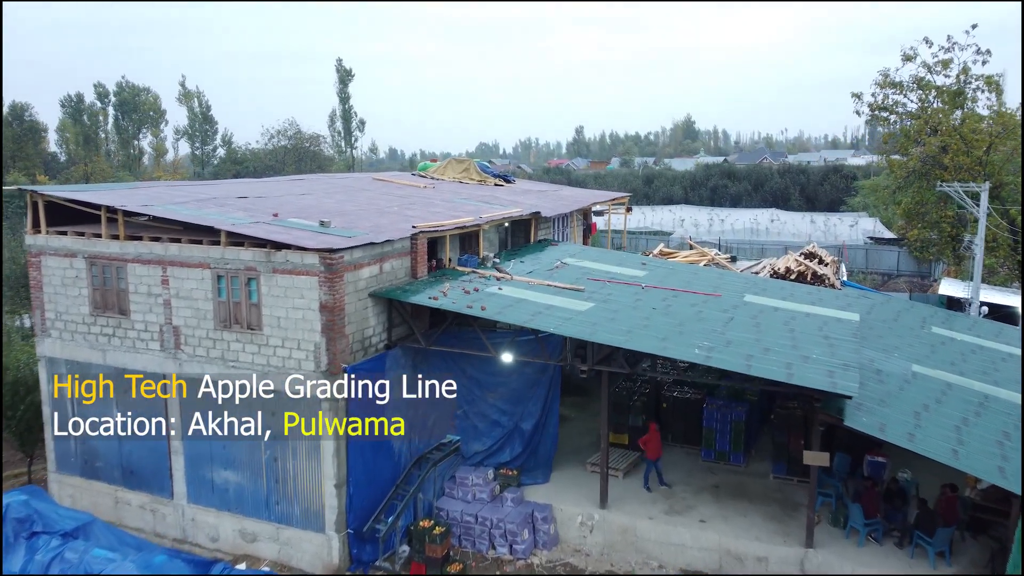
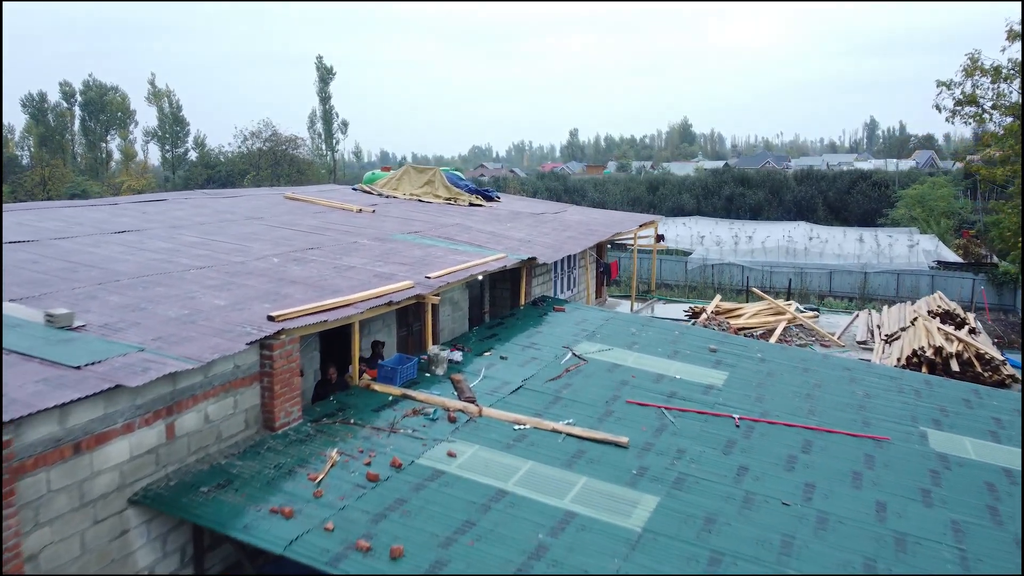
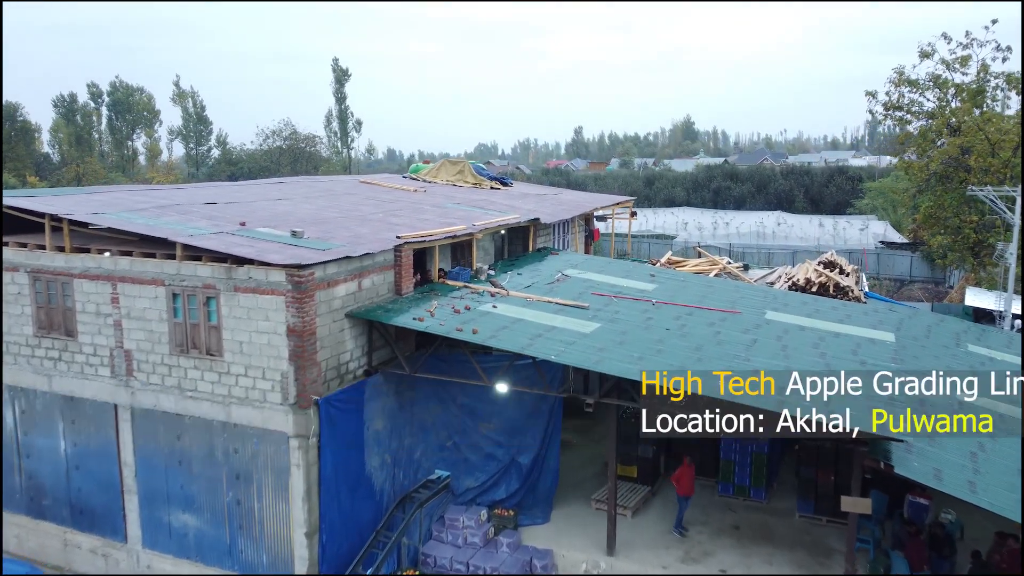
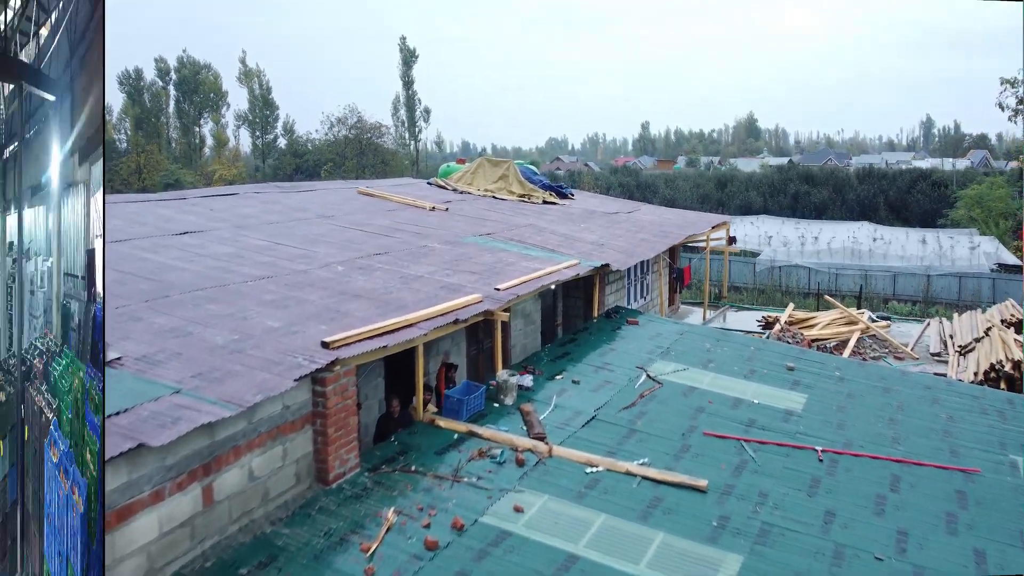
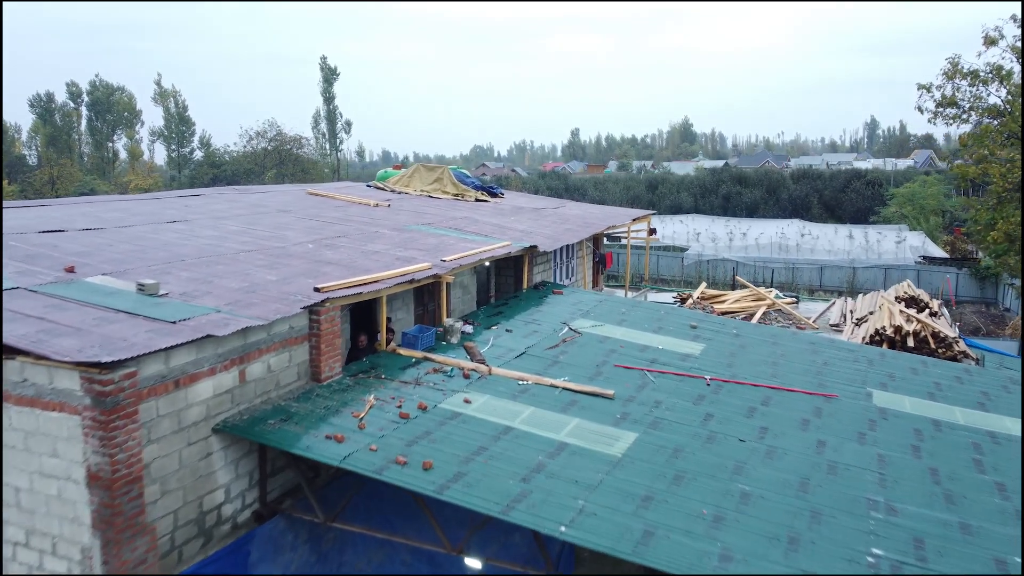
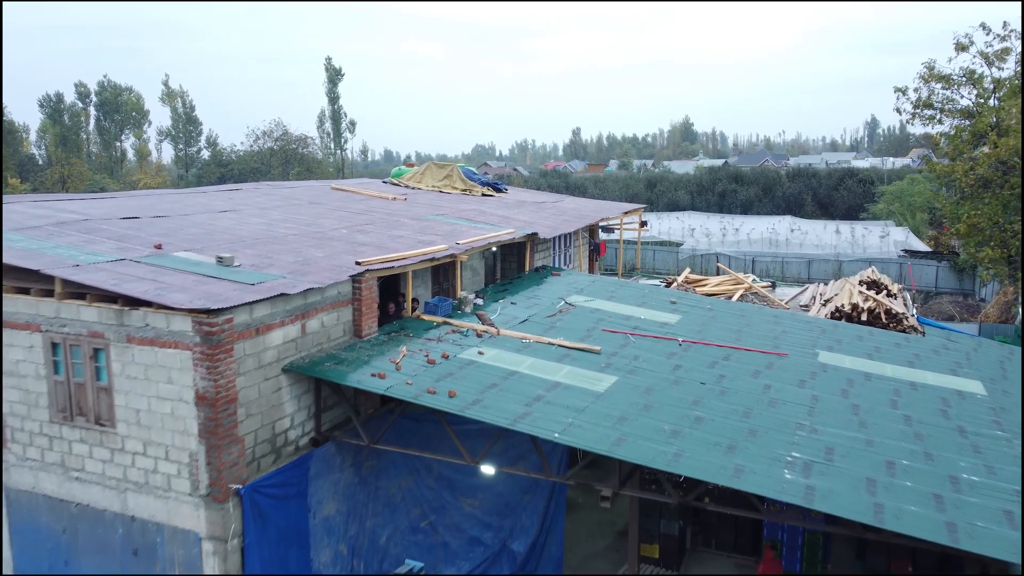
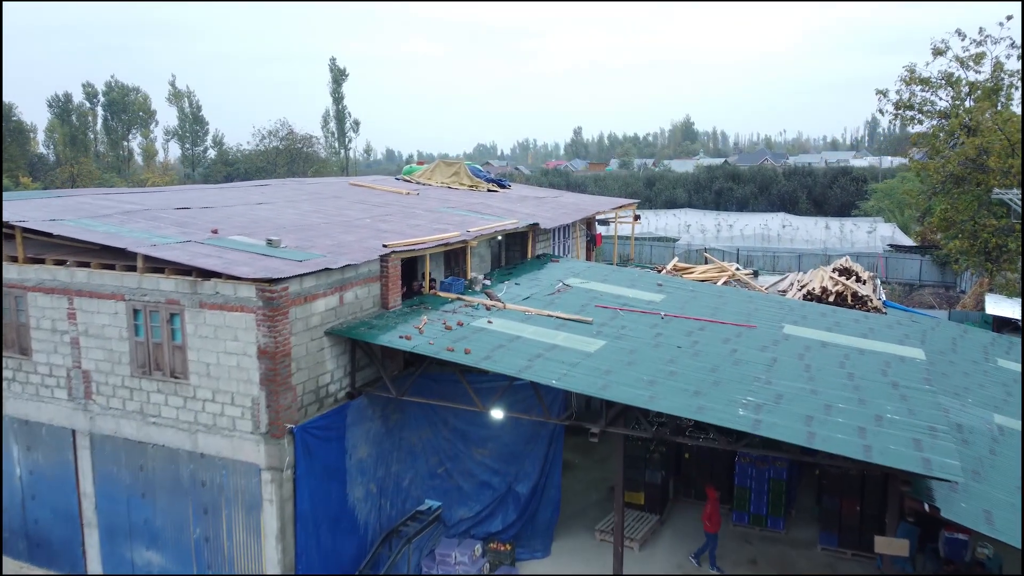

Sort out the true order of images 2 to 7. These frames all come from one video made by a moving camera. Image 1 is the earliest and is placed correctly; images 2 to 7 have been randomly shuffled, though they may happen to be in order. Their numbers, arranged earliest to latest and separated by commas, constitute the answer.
3, 7, 6, 5, 2, 4
